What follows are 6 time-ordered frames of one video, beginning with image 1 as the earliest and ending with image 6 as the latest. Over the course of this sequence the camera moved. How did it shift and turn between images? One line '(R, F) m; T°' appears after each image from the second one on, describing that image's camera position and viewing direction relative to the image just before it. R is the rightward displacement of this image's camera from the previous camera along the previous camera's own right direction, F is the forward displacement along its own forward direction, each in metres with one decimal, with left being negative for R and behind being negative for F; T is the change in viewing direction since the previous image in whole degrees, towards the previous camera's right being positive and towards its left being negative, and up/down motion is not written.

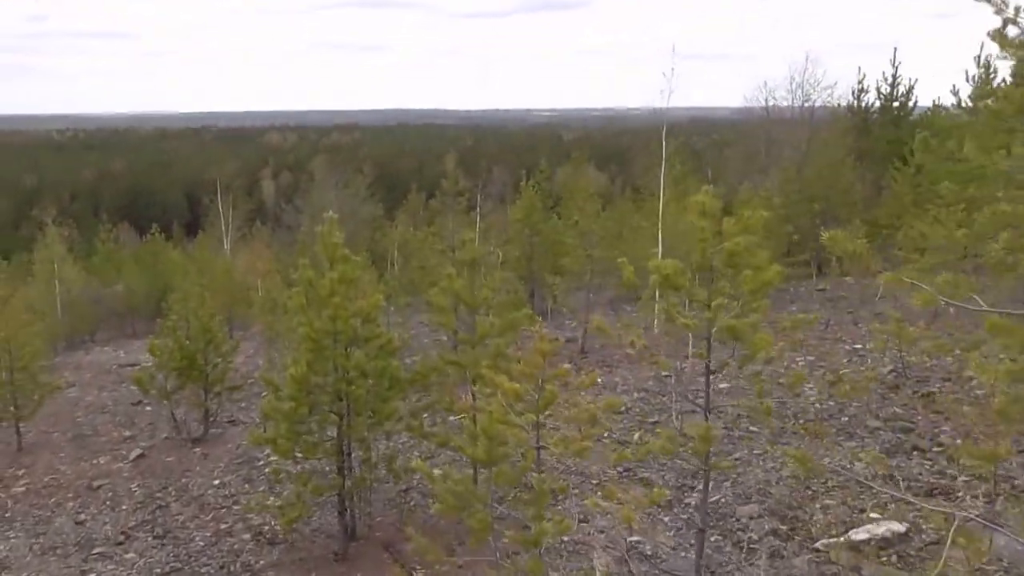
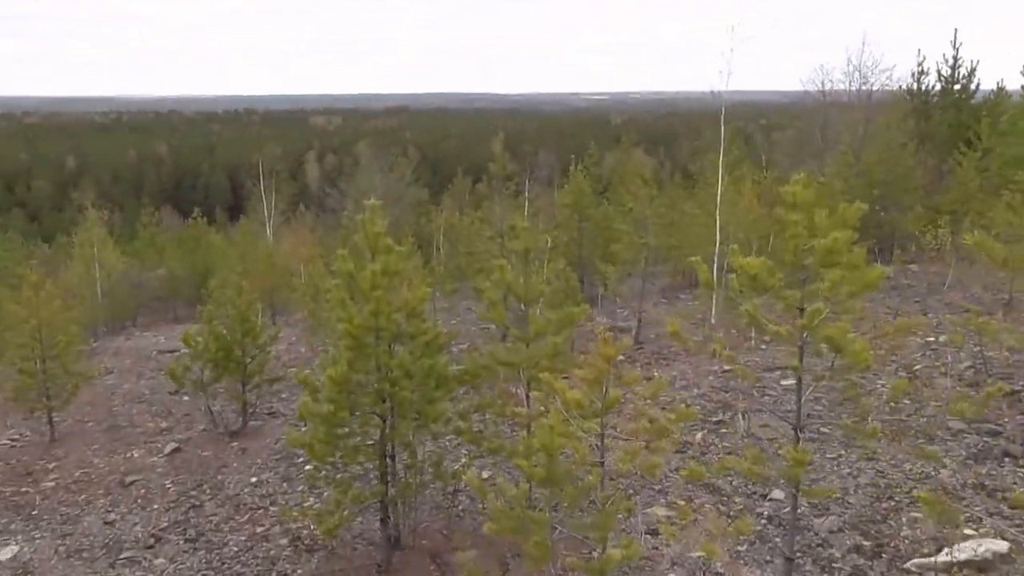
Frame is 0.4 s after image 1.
(-0.1, +0.8) m; -2°
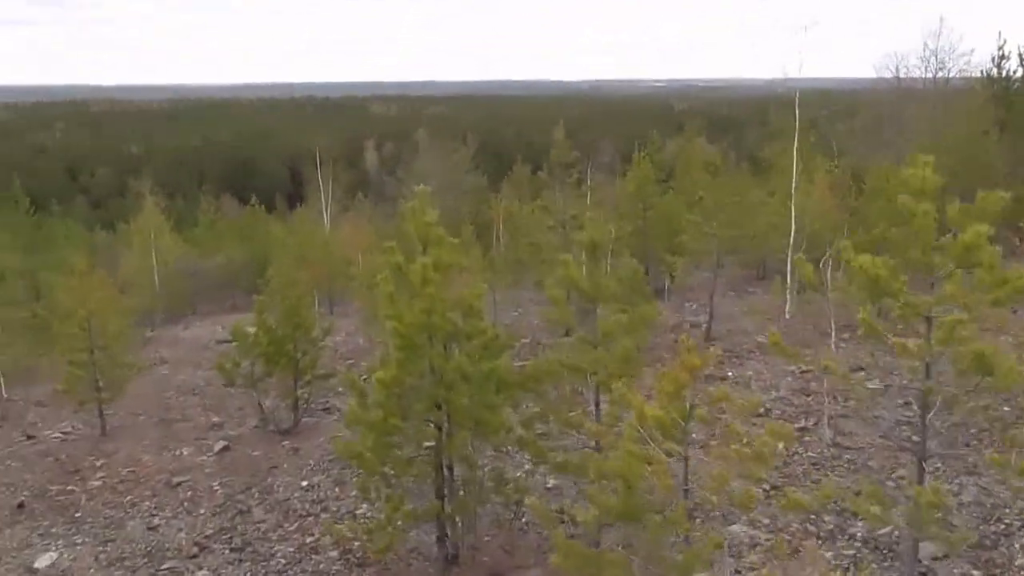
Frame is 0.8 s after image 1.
(-0.1, +0.7) m; -3°
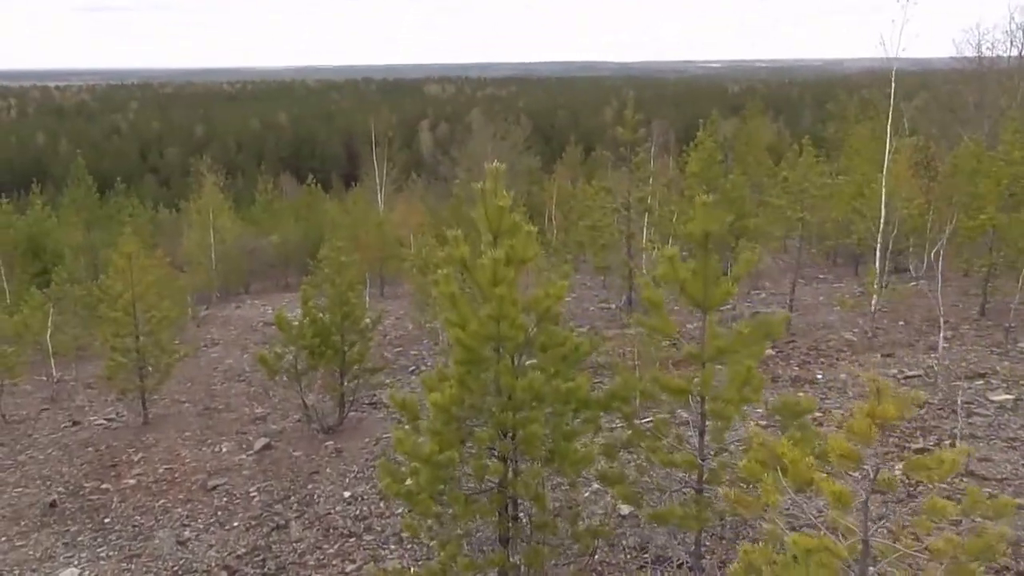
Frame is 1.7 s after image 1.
(-0.1, +1.1) m; -3°
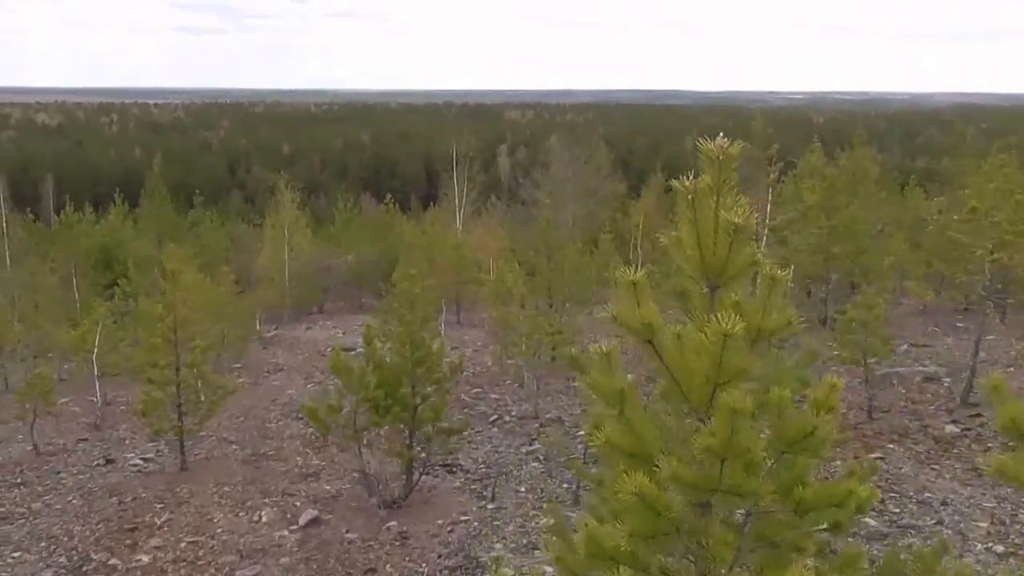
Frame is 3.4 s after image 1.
(-0.4, +2.4) m; -4°
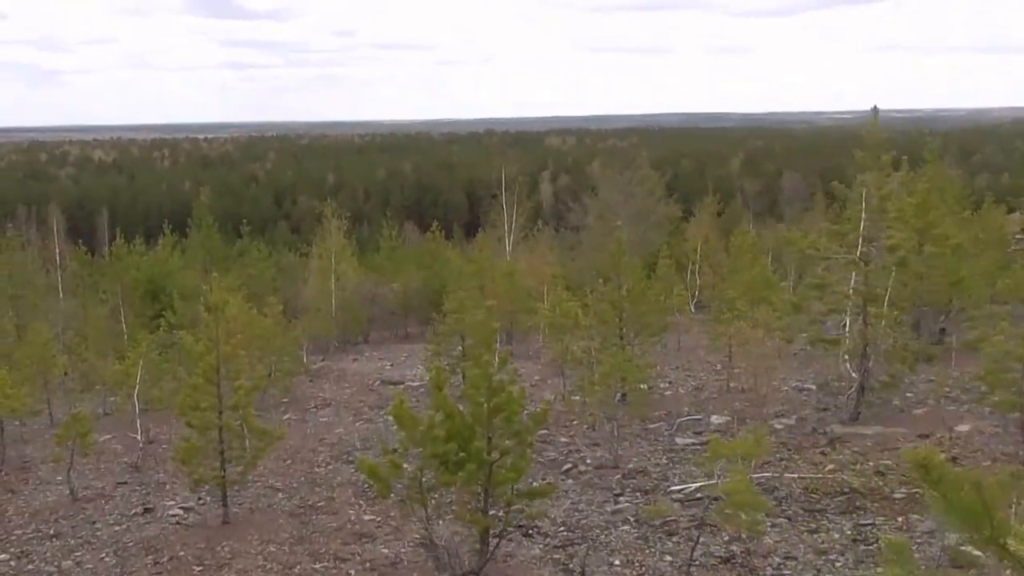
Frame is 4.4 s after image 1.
(-0.4, +1.4) m; -2°
